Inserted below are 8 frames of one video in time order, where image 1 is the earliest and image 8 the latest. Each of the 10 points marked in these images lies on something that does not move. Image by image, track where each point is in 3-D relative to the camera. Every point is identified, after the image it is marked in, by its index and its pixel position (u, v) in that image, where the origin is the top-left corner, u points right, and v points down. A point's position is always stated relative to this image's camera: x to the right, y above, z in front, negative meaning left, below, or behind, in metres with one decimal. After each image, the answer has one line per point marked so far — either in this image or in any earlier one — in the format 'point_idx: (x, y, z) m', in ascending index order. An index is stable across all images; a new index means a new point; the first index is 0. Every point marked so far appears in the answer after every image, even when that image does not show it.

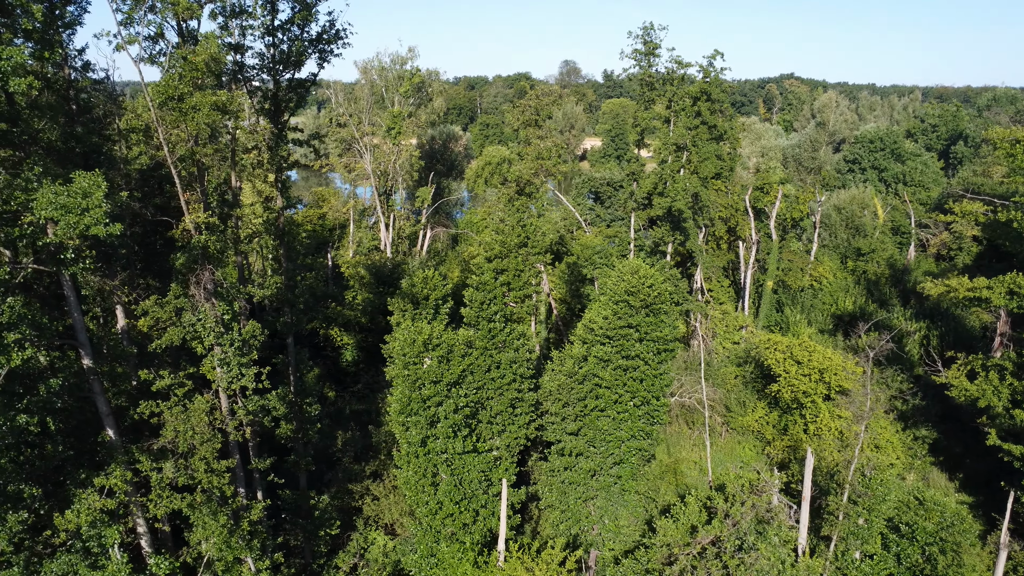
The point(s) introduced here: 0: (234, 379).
0: (-8.0, -2.6, +16.4) m
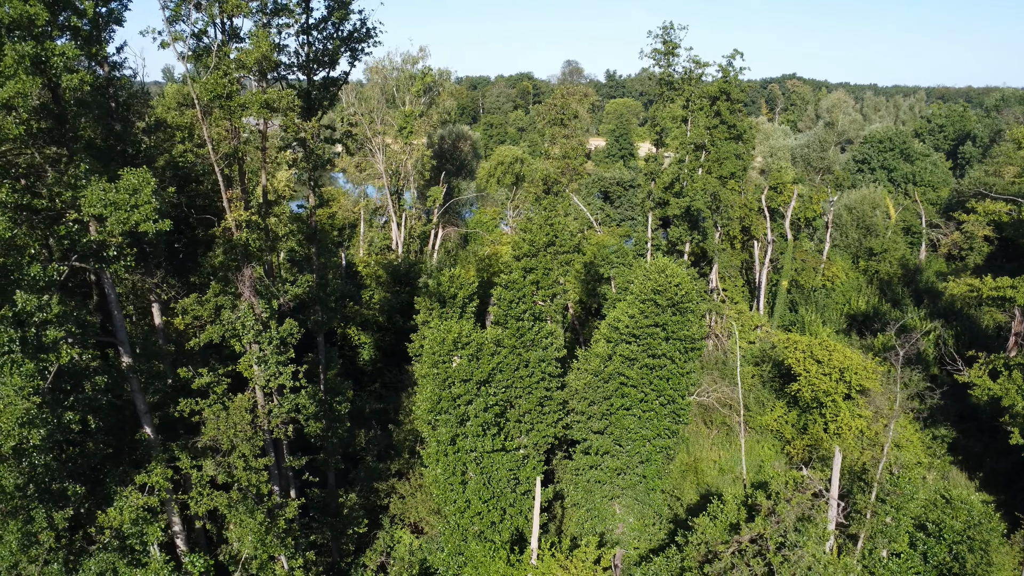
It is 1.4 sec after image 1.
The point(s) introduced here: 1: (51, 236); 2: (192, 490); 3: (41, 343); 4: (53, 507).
0: (-6.9, -2.5, +16.4) m
1: (-10.8, +1.2, +13.2) m
2: (-9.5, -6.3, +17.9) m
3: (-10.4, -1.2, +12.7) m
4: (-11.2, -5.3, +13.9) m
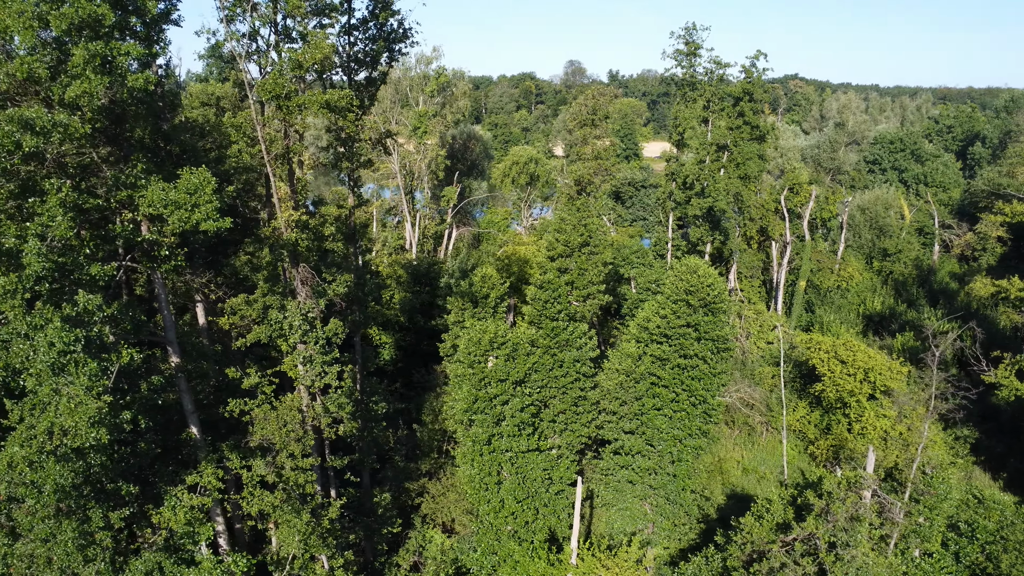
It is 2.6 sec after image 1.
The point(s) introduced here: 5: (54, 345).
0: (-5.6, -2.6, +16.4) m
1: (-9.4, +1.2, +13.2) m
2: (-8.2, -6.3, +17.9) m
3: (-9.1, -1.2, +12.7) m
4: (-9.9, -5.3, +14.0) m
5: (-9.5, -1.2, +11.8) m
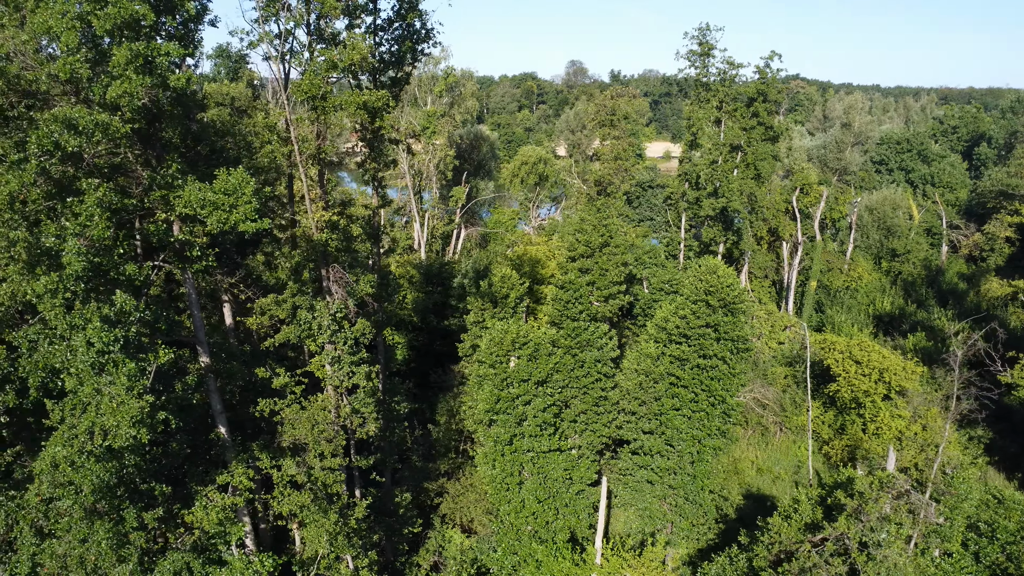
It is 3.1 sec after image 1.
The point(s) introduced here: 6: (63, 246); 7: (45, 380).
0: (-4.8, -2.6, +16.4) m
1: (-8.6, +1.2, +13.2) m
2: (-7.4, -6.3, +17.9) m
3: (-8.3, -1.2, +12.7) m
4: (-9.0, -5.3, +14.0) m
5: (-8.7, -1.2, +11.8) m
6: (-9.2, +0.9, +11.7) m
7: (-9.9, -1.9, +12.1) m
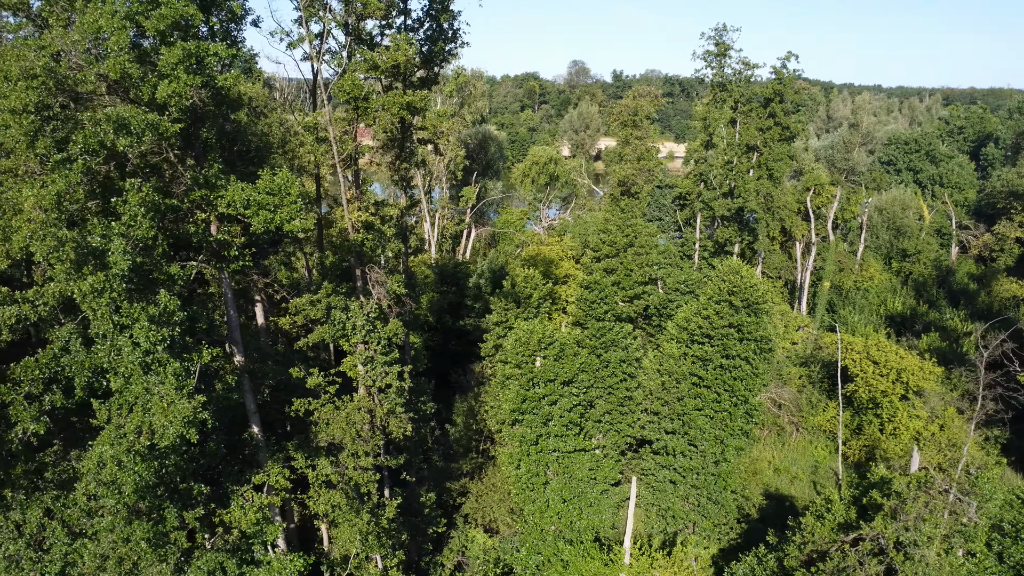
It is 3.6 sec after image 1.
0: (-3.8, -2.6, +16.5) m
1: (-7.6, +1.2, +13.3) m
2: (-6.5, -6.3, +17.9) m
3: (-7.3, -1.2, +12.7) m
4: (-8.1, -5.3, +14.0) m
5: (-7.7, -1.2, +11.8) m
6: (-8.2, +0.9, +11.7) m
7: (-9.0, -1.9, +12.2) m
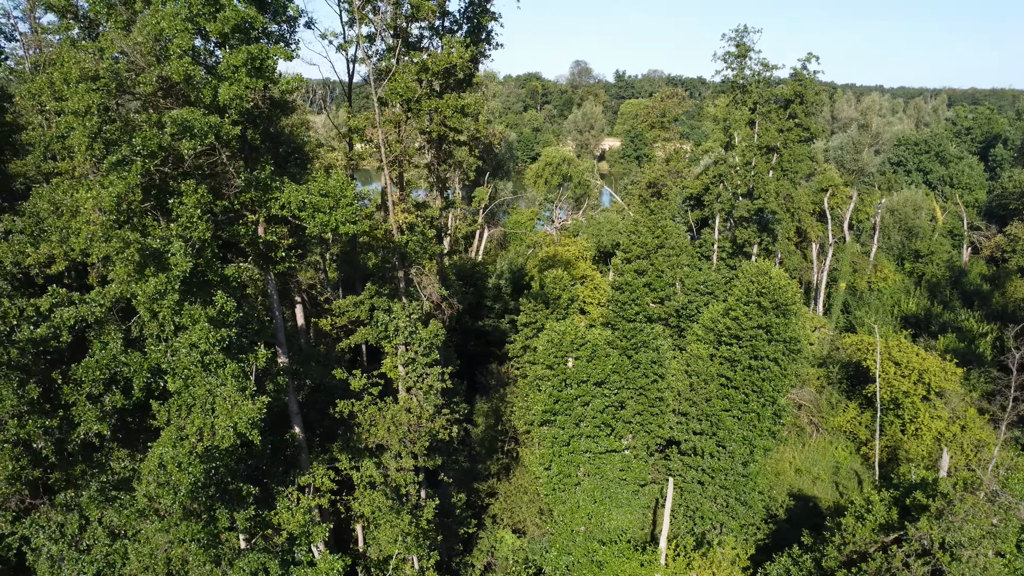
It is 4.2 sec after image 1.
0: (-2.6, -2.6, +16.5) m
1: (-6.4, +1.2, +13.3) m
2: (-5.3, -6.4, +18.0) m
3: (-6.1, -1.3, +12.8) m
4: (-6.9, -5.4, +14.0) m
5: (-6.5, -1.2, +11.8) m
6: (-7.0, +0.8, +11.8) m
7: (-7.8, -2.0, +12.2) m
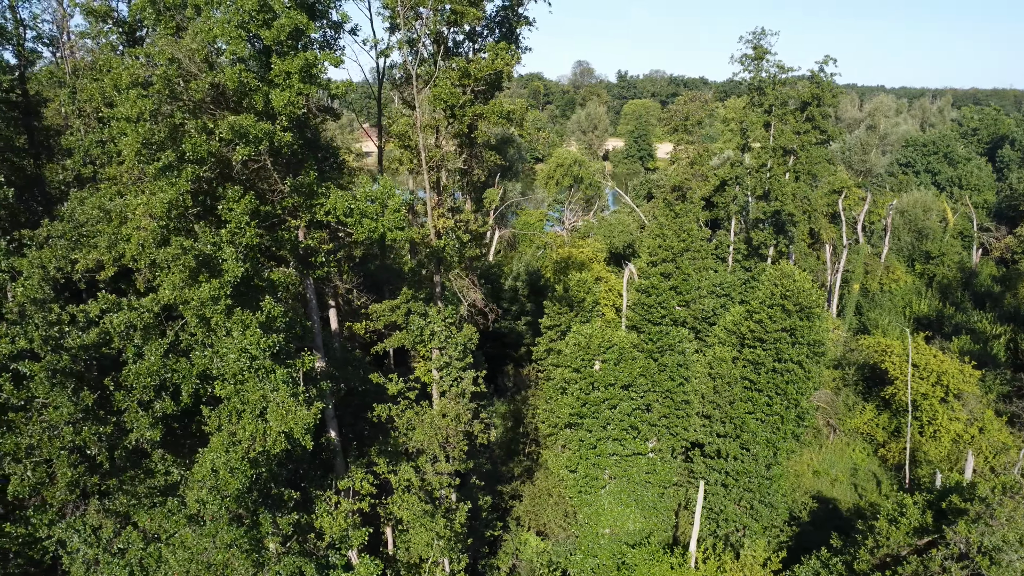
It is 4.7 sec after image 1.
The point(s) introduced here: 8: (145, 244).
0: (-1.6, -2.7, +16.5) m
1: (-5.4, +1.0, +13.3) m
2: (-4.3, -6.5, +18.0) m
3: (-5.1, -1.4, +12.8) m
4: (-5.9, -5.5, +14.1) m
5: (-5.5, -1.3, +11.9) m
6: (-6.0, +0.7, +11.8) m
7: (-6.7, -2.1, +12.2) m
8: (-7.5, +0.9, +11.7) m
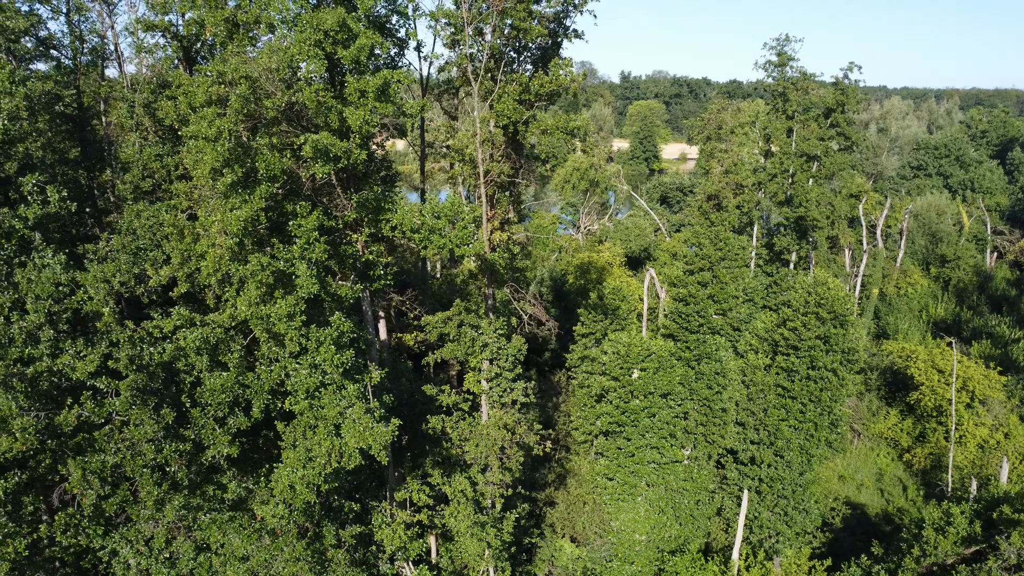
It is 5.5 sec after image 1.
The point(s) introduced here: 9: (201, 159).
0: (-0.2, -3.1, +16.7) m
1: (-3.9, +0.7, +13.4) m
2: (-2.8, -6.8, +18.1) m
3: (-3.6, -1.7, +12.9) m
4: (-4.4, -5.8, +14.2) m
5: (-4.0, -1.7, +12.0) m
6: (-4.5, +0.4, +11.9) m
7: (-5.3, -2.4, +12.3) m
8: (-6.0, +0.5, +11.8) m
9: (-6.3, +2.6, +11.7) m
